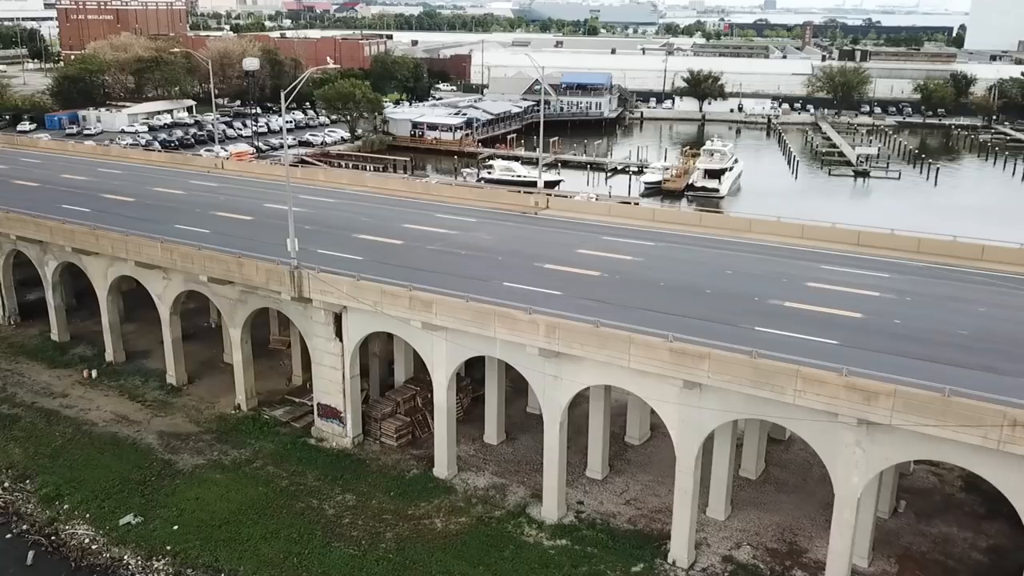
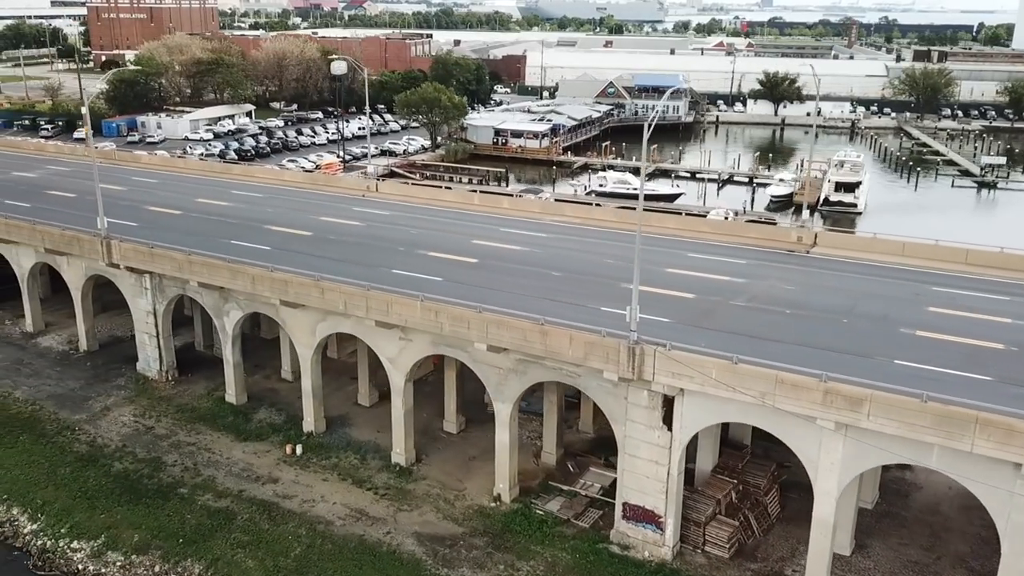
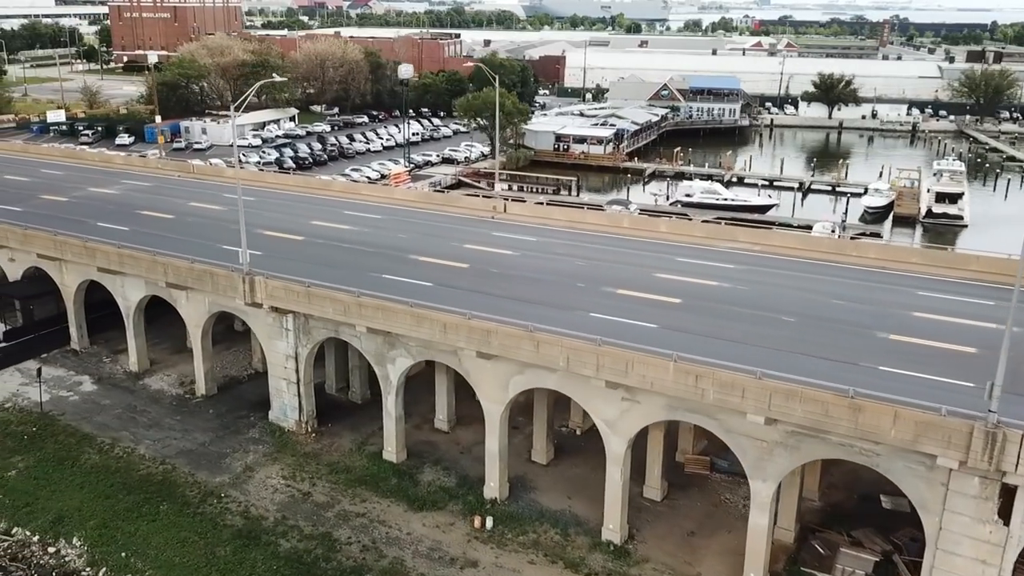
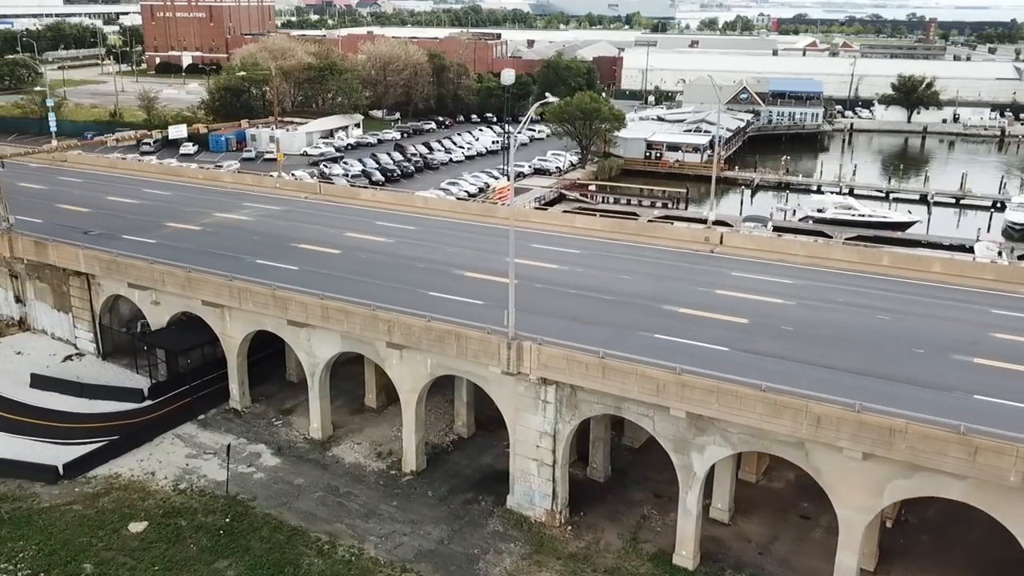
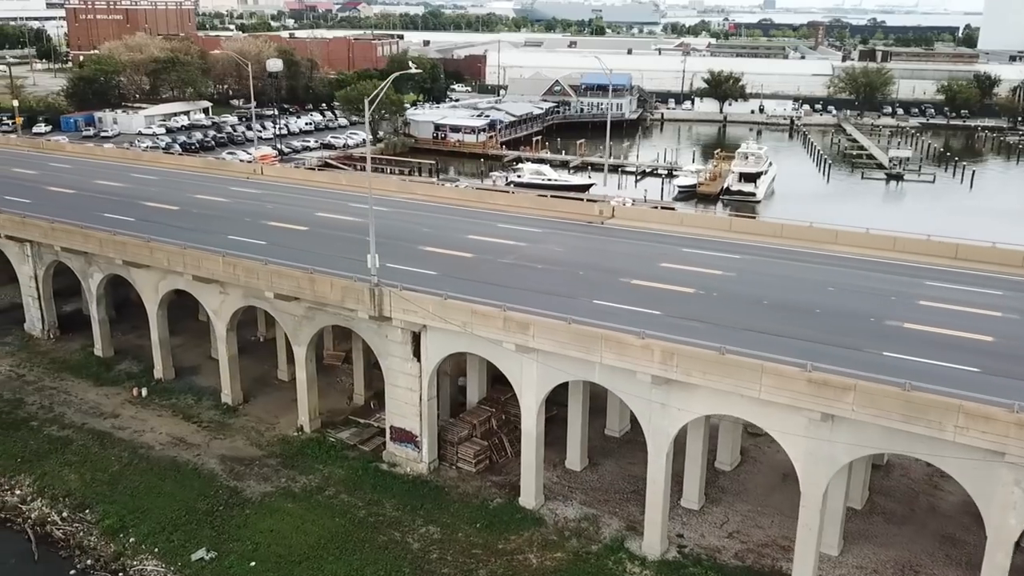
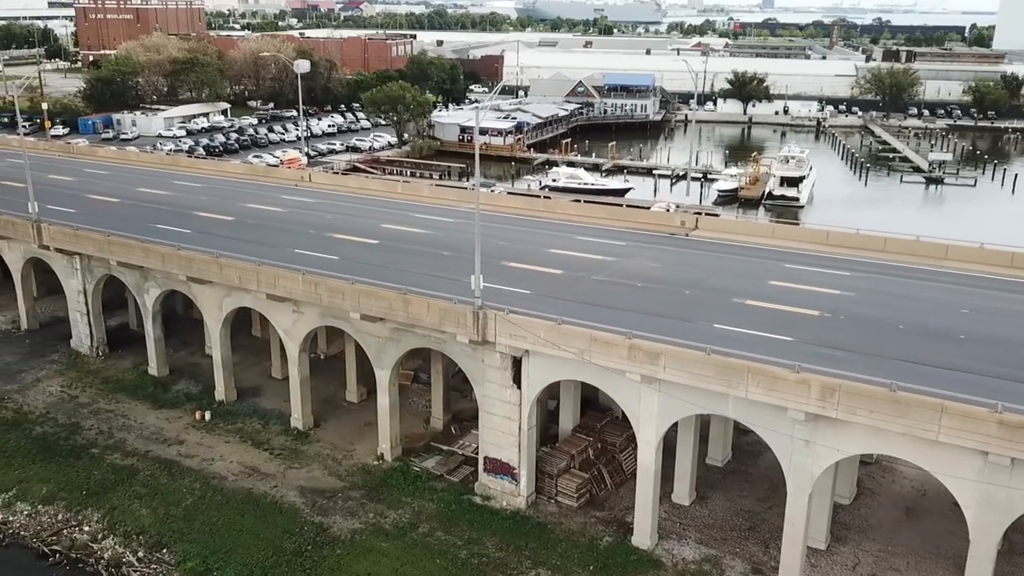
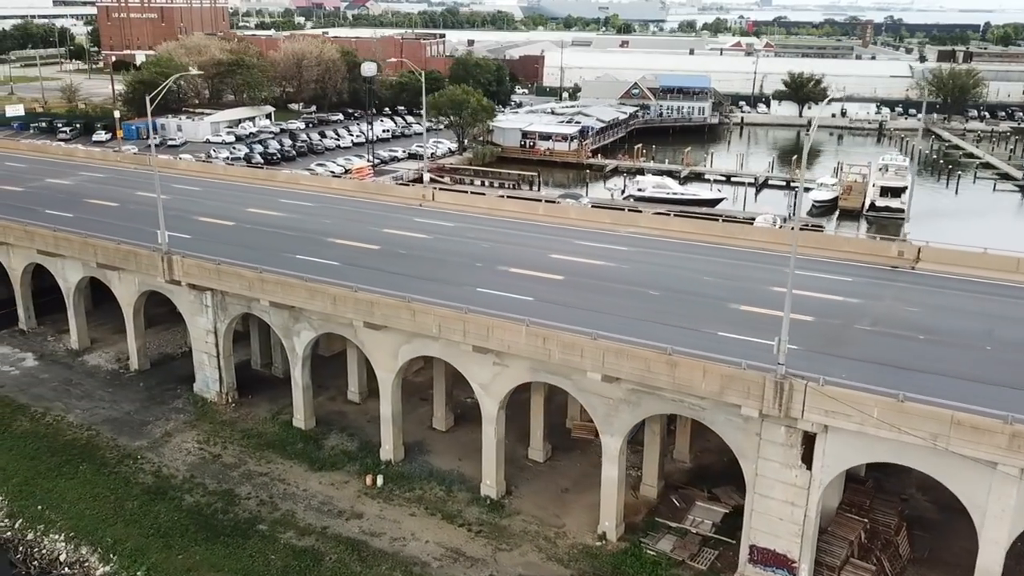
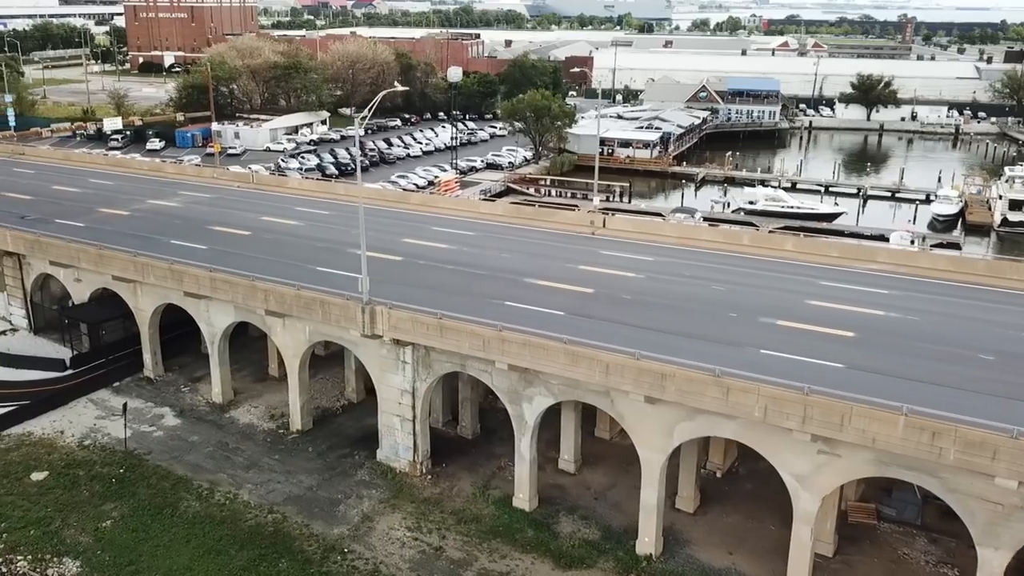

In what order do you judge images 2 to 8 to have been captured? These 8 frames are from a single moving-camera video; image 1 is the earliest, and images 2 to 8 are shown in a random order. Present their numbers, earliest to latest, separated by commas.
5, 6, 2, 7, 3, 8, 4
